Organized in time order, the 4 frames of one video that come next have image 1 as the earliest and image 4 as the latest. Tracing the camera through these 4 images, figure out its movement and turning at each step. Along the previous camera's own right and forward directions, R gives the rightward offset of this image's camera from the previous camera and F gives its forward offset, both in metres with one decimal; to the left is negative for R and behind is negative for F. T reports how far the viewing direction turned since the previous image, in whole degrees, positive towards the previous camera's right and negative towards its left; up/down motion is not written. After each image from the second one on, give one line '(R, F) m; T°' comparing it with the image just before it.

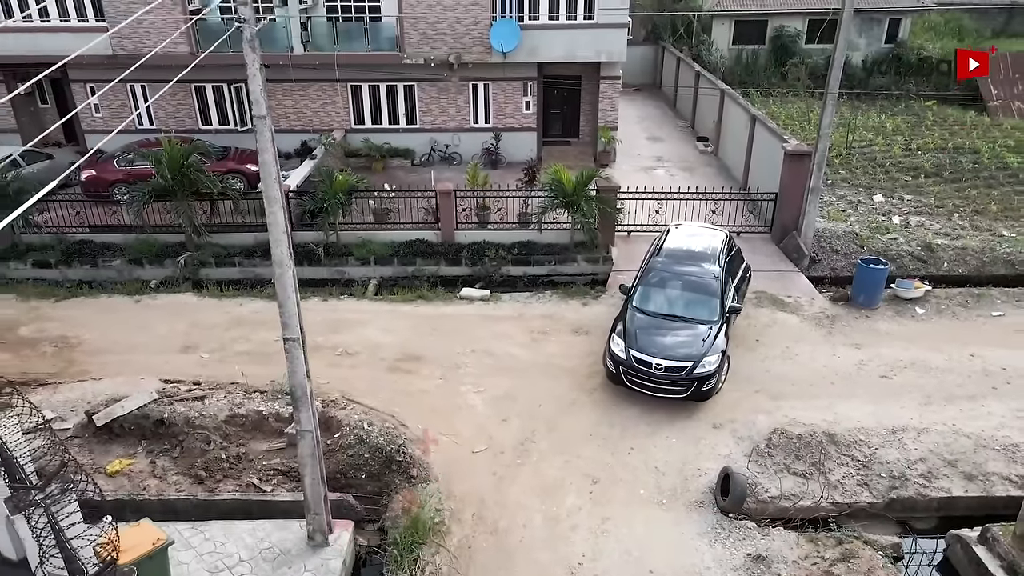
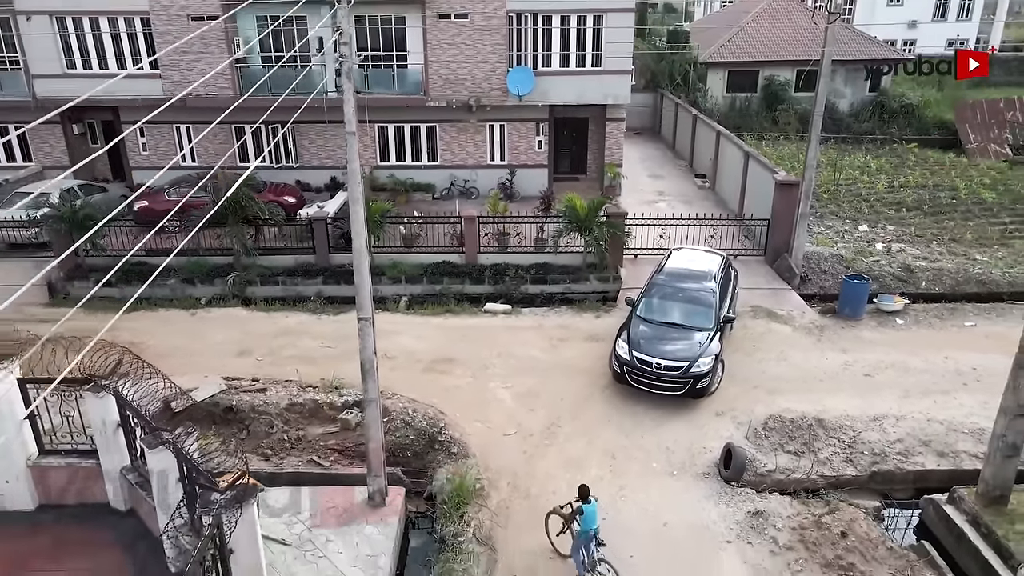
(-0.4, -1.3) m; 0°
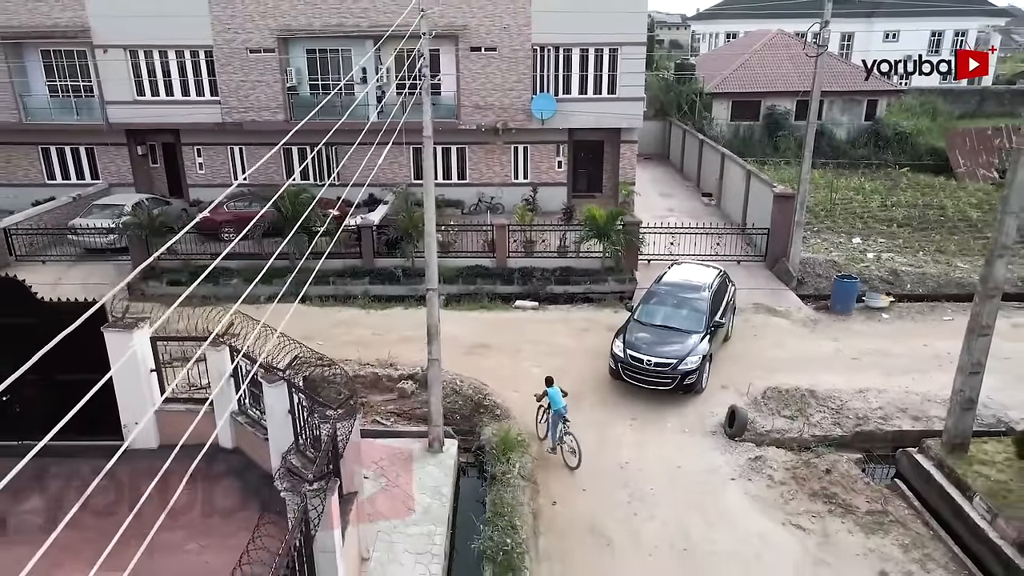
(-0.5, -1.7) m; -1°
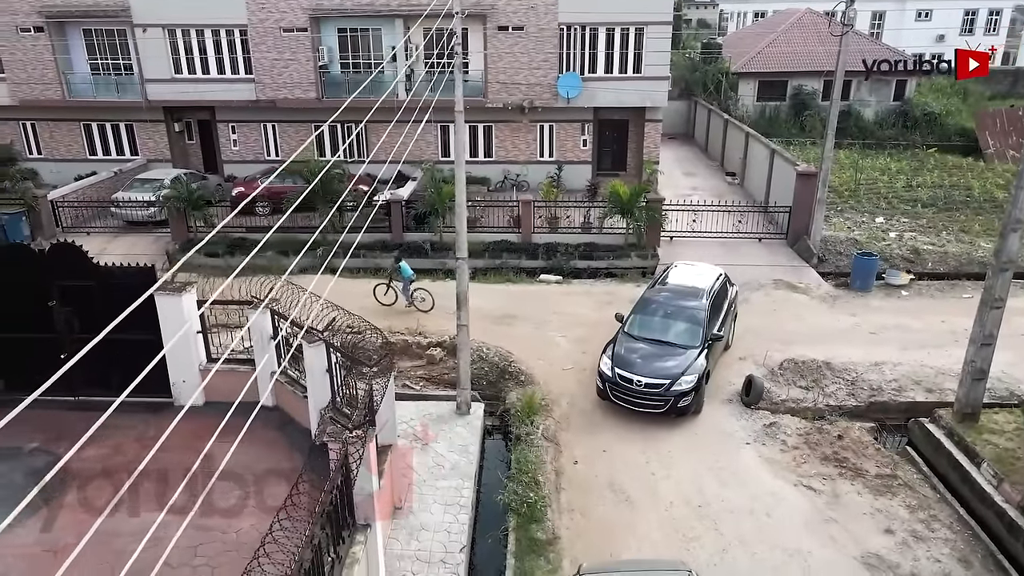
(0.0, -0.5) m; -2°
